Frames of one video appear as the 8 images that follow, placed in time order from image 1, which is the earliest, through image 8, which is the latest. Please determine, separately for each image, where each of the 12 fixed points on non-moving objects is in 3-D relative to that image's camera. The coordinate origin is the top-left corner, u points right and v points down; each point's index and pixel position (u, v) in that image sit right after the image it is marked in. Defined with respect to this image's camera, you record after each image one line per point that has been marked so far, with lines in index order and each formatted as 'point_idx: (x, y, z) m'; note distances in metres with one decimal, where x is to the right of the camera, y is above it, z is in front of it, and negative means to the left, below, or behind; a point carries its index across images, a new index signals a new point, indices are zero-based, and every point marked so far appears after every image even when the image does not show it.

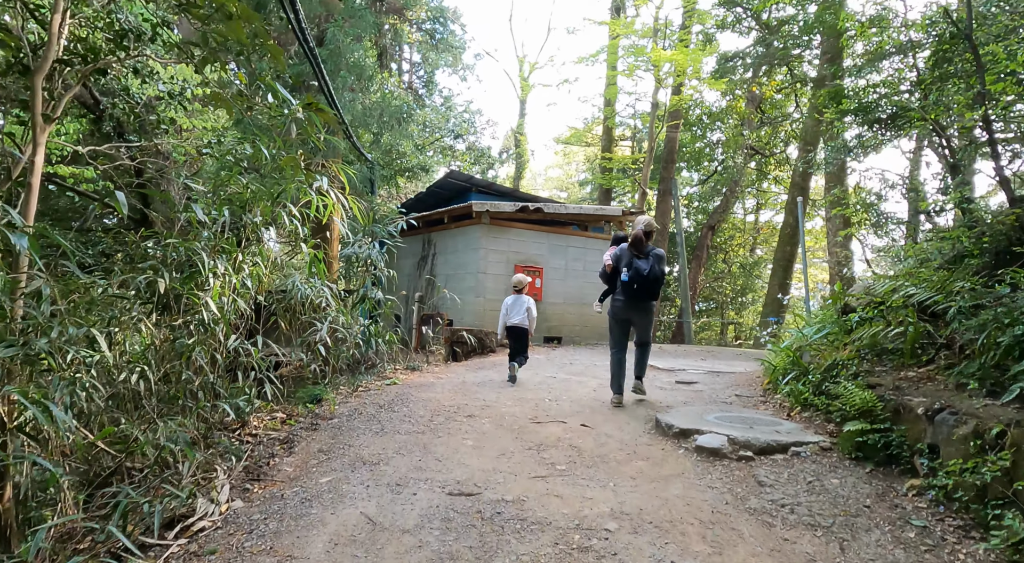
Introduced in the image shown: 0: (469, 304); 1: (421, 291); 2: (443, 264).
0: (-0.7, -0.4, +11.5) m
1: (-1.7, -0.2, +12.9) m
2: (-1.2, +0.3, +12.3) m
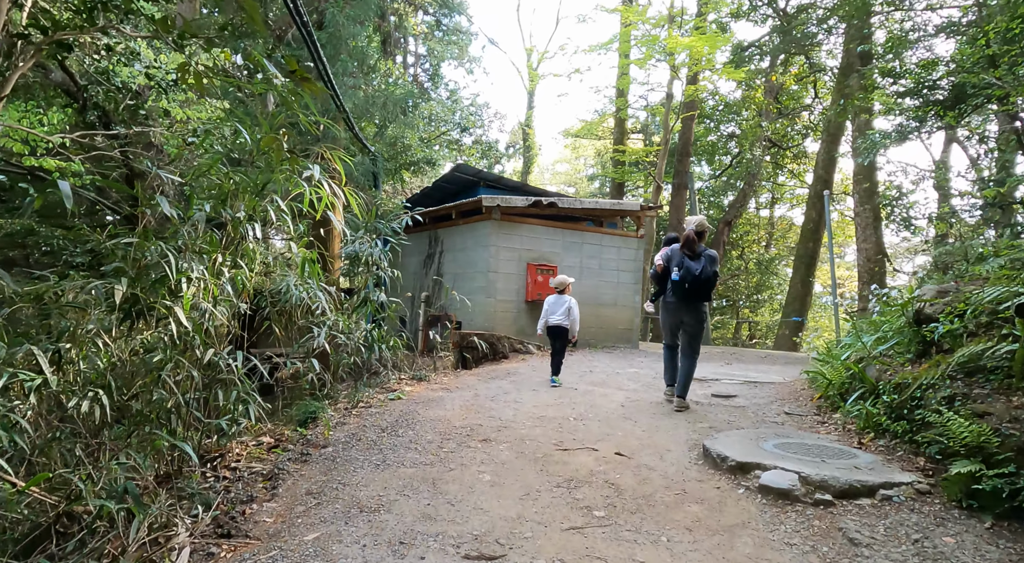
0: (-0.5, -0.4, +10.8) m
1: (-1.5, -0.2, +12.2) m
2: (-1.0, +0.3, +11.6) m
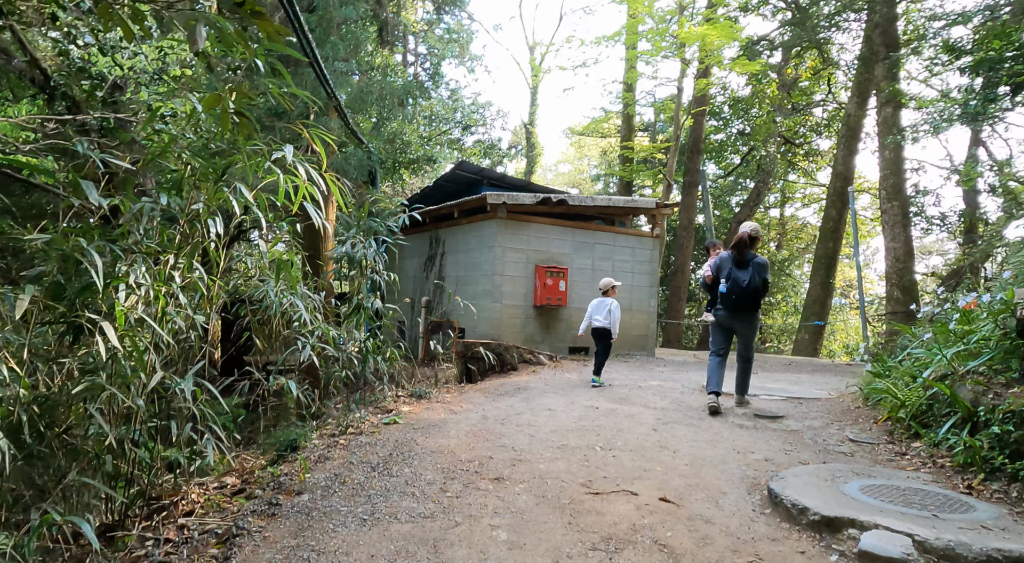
0: (-0.4, -0.4, +10.0) m
1: (-1.3, -0.2, +11.4) m
2: (-0.9, +0.3, +10.8) m
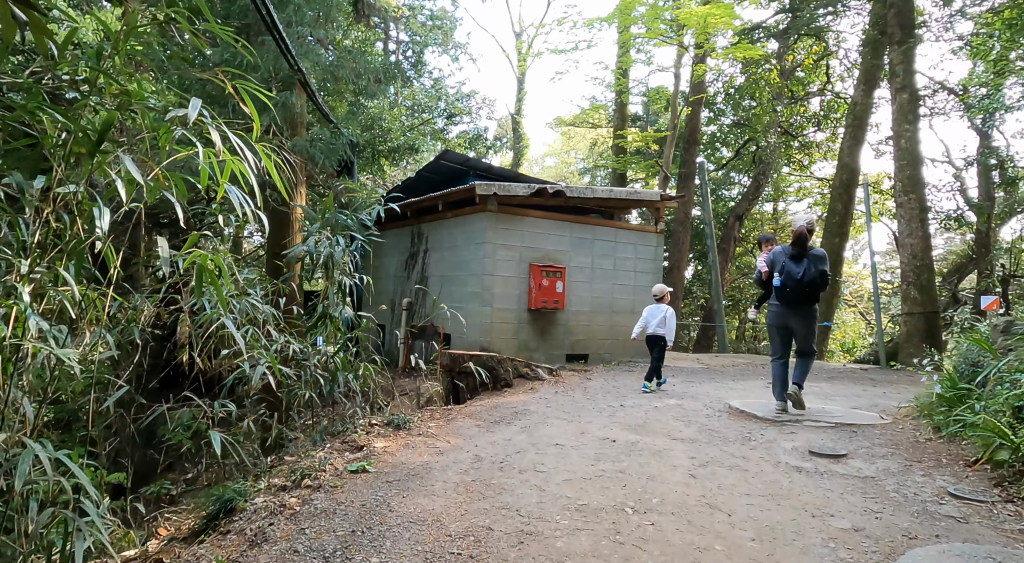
0: (-0.5, -0.4, +8.9) m
1: (-1.5, -0.2, +10.3) m
2: (-1.0, +0.3, +9.7) m
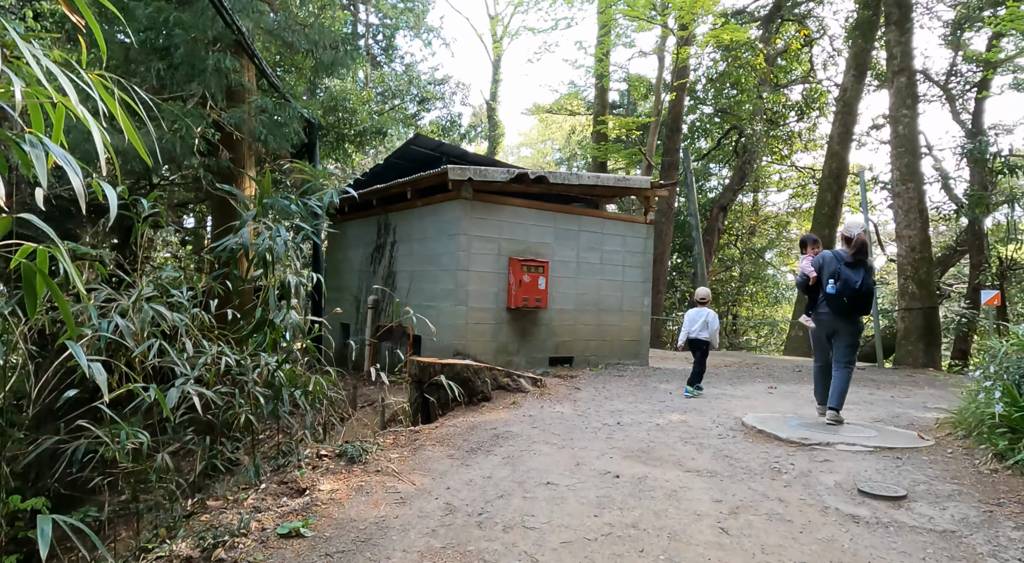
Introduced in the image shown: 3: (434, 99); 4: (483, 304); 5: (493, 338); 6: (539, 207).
0: (-0.8, -0.4, +8.0) m
1: (-1.8, -0.2, +9.3) m
2: (-1.3, +0.3, +8.8) m
3: (-2.1, +5.0, +19.3) m
4: (-0.3, -0.3, +7.9) m
5: (-0.2, -0.6, +8.0) m
6: (+0.3, +0.9, +8.4) m
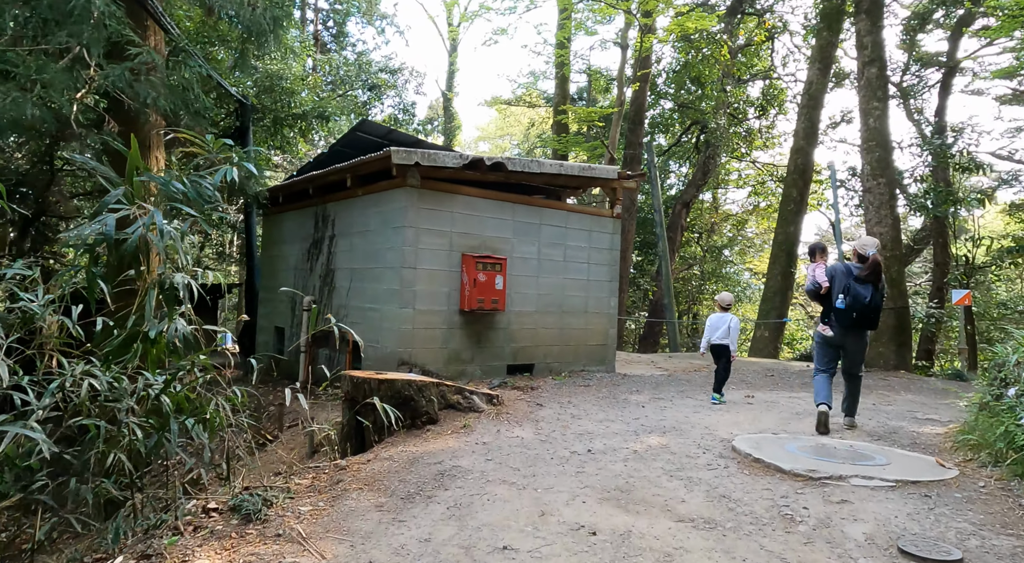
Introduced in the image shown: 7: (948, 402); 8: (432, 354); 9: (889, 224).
0: (-1.2, -0.4, +7.1) m
1: (-2.3, -0.1, +8.3) m
2: (-1.8, +0.3, +7.8) m
3: (-3.2, +5.0, +18.2) m
4: (-0.8, -0.2, +7.0) m
5: (-0.7, -0.6, +7.1) m
6: (-0.2, +0.9, +7.5) m
7: (+5.6, -1.6, +9.2) m
8: (-0.8, -0.7, +7.0) m
9: (+6.4, +1.0, +12.0) m
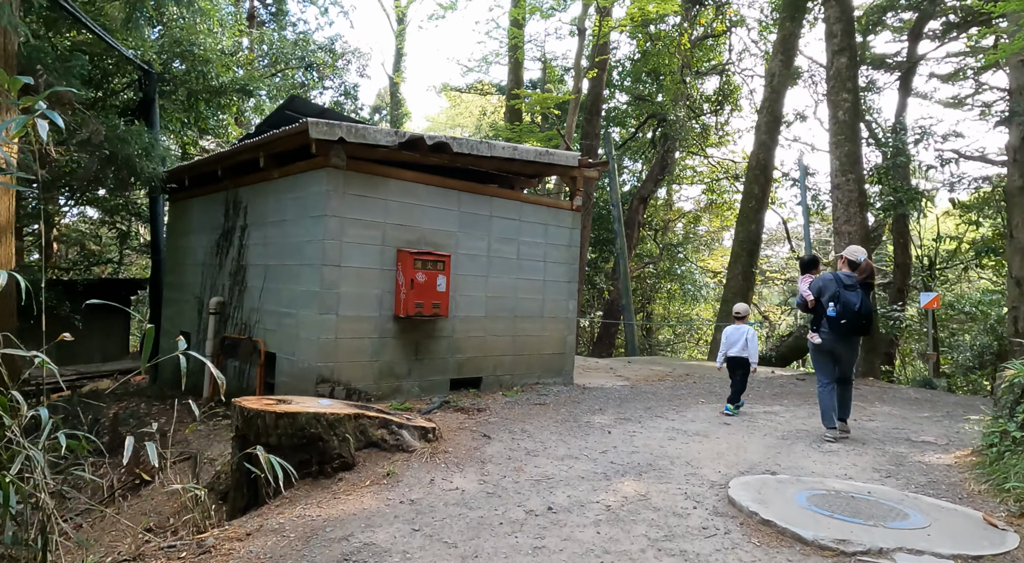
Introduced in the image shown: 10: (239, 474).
0: (-1.7, -0.4, +5.9) m
1: (-2.9, -0.1, +7.0) m
2: (-2.3, +0.3, +6.6) m
3: (-4.4, +5.1, +16.8) m
4: (-1.3, -0.3, +5.9) m
5: (-1.2, -0.6, +6.0) m
6: (-0.7, +0.9, +6.4) m
7: (+5.0, -1.6, +8.5) m
8: (-1.3, -0.7, +5.9) m
9: (+5.5, +0.9, +11.3) m
10: (-1.4, -1.0, +3.7) m
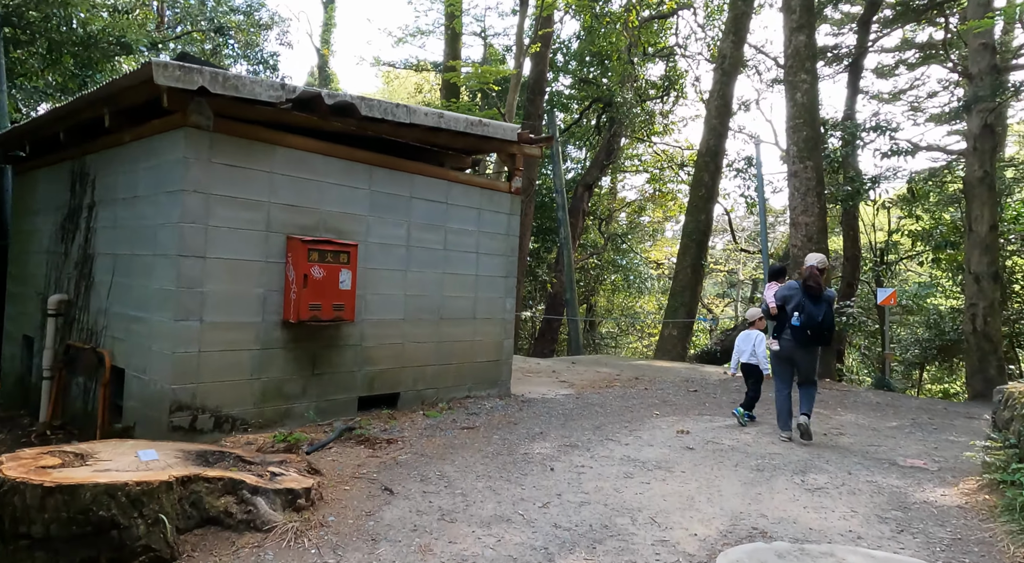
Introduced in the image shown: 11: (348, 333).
0: (-2.2, -0.3, +4.5) m
1: (-3.5, -0.1, +5.6) m
2: (-2.9, +0.4, +5.1) m
3: (-5.8, +5.3, +15.1) m
4: (-1.8, -0.2, +4.5) m
5: (-1.7, -0.6, +4.7) m
6: (-1.2, +0.9, +5.1) m
7: (+4.2, -1.6, +7.7) m
8: (-1.8, -0.7, +4.6) m
9: (+4.6, +1.0, +10.5) m
10: (-1.8, -1.0, +2.3) m
11: (-1.2, -0.4, +5.2) m
